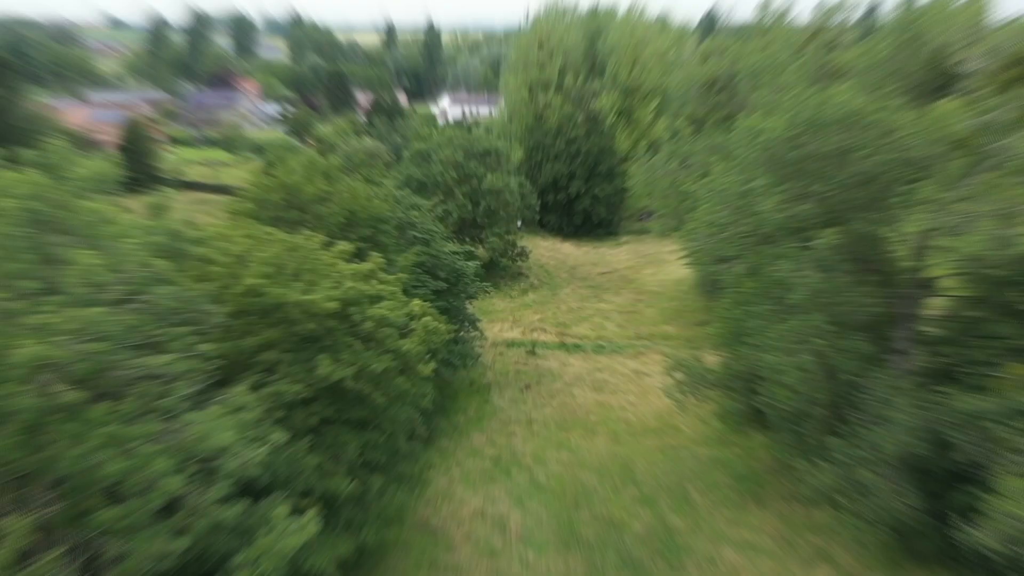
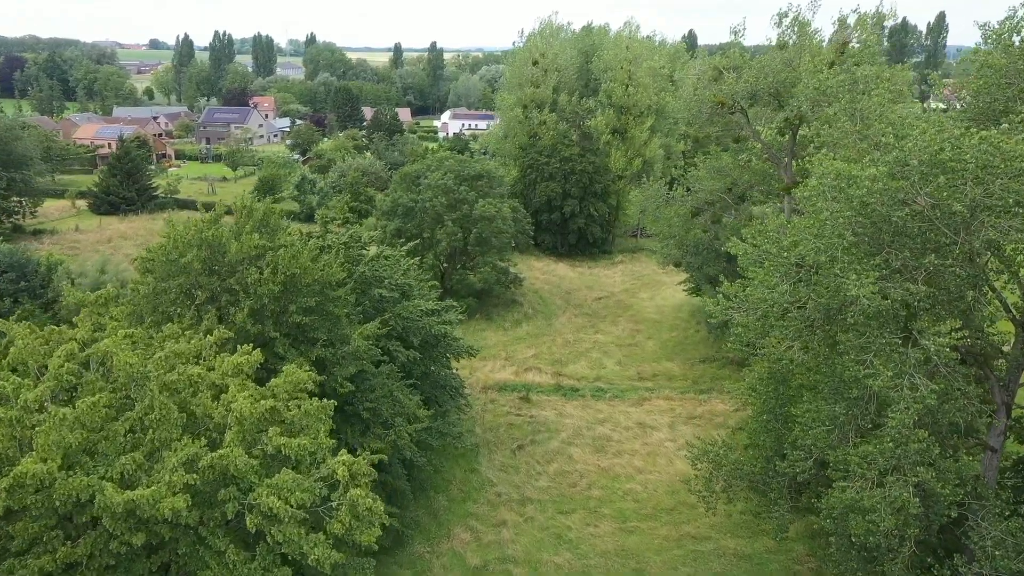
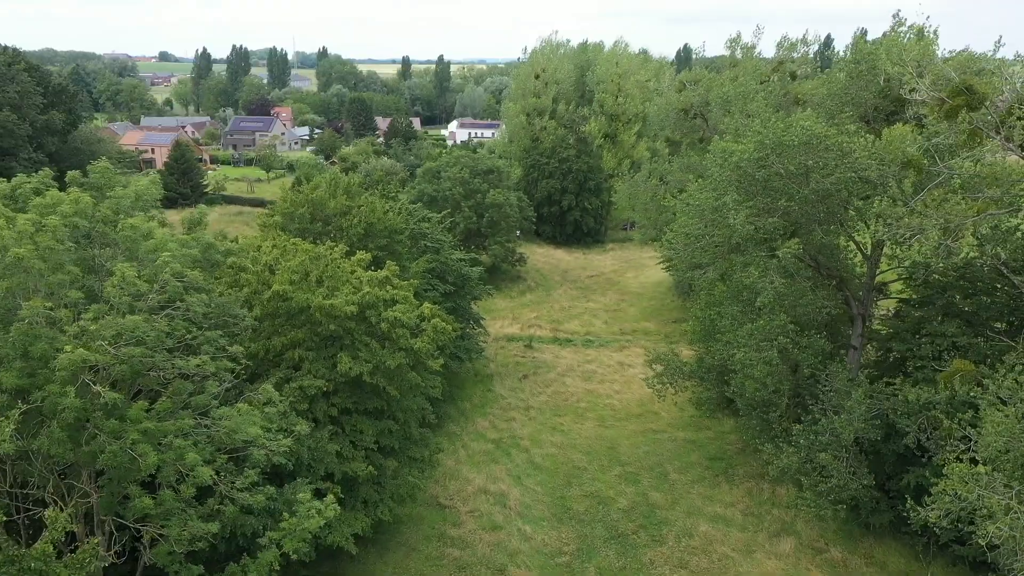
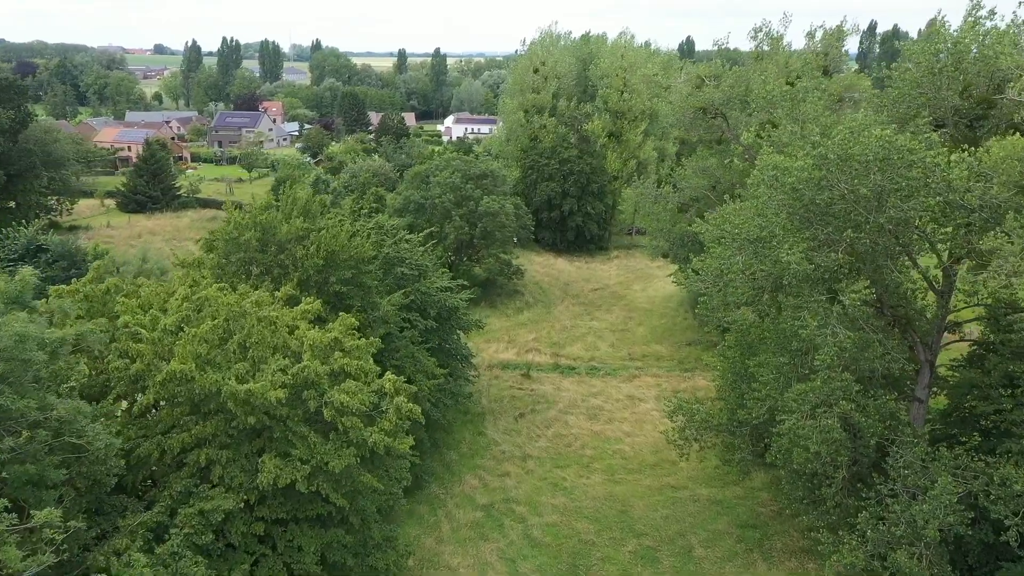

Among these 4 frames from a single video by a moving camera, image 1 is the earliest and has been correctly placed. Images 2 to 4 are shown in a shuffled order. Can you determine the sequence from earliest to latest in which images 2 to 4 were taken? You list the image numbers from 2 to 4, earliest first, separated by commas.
3, 4, 2
